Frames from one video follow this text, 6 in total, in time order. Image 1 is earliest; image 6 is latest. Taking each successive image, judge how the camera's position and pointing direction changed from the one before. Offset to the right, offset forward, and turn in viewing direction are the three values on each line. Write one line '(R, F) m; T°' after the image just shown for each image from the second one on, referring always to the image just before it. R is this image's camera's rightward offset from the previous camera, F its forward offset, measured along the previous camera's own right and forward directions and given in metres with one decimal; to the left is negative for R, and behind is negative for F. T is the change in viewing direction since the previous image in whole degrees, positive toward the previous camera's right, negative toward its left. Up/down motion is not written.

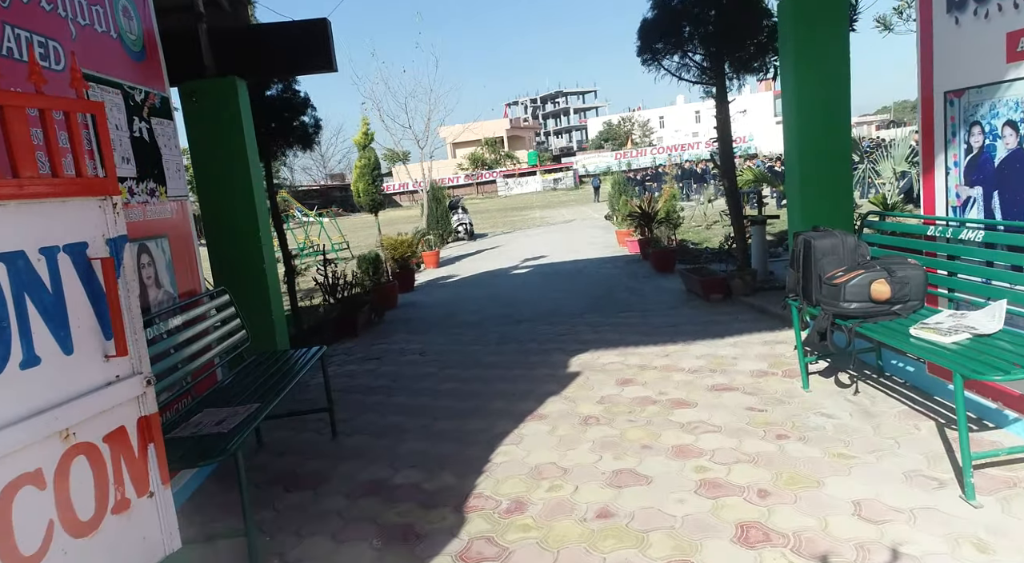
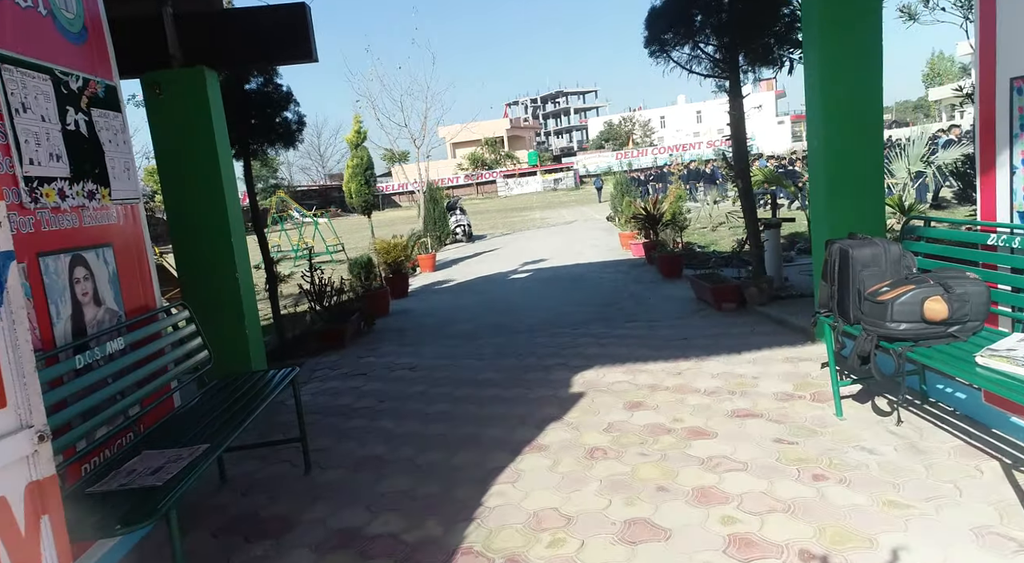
(0.0, +0.5) m; 0°
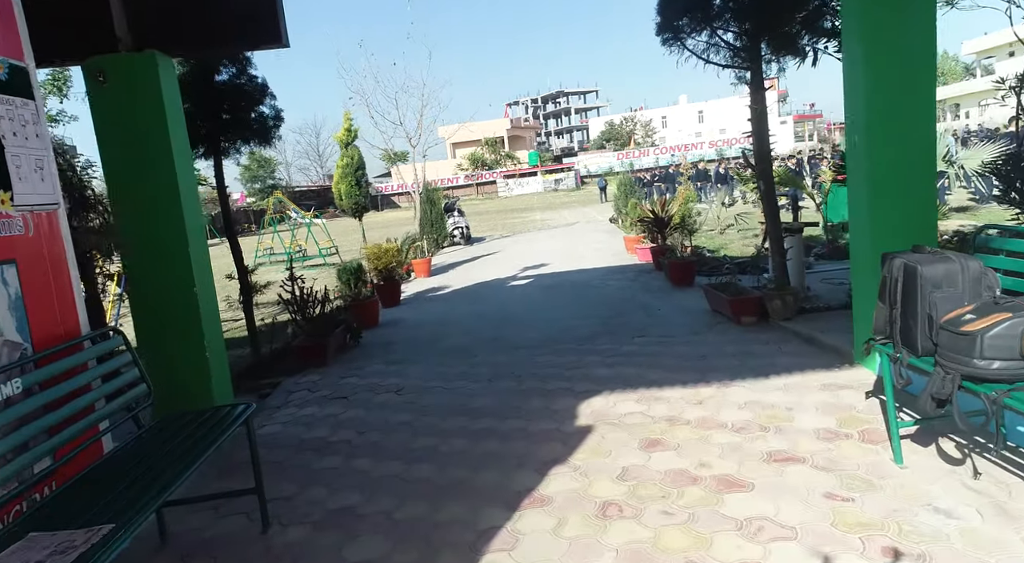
(0.0, +0.6) m; 0°
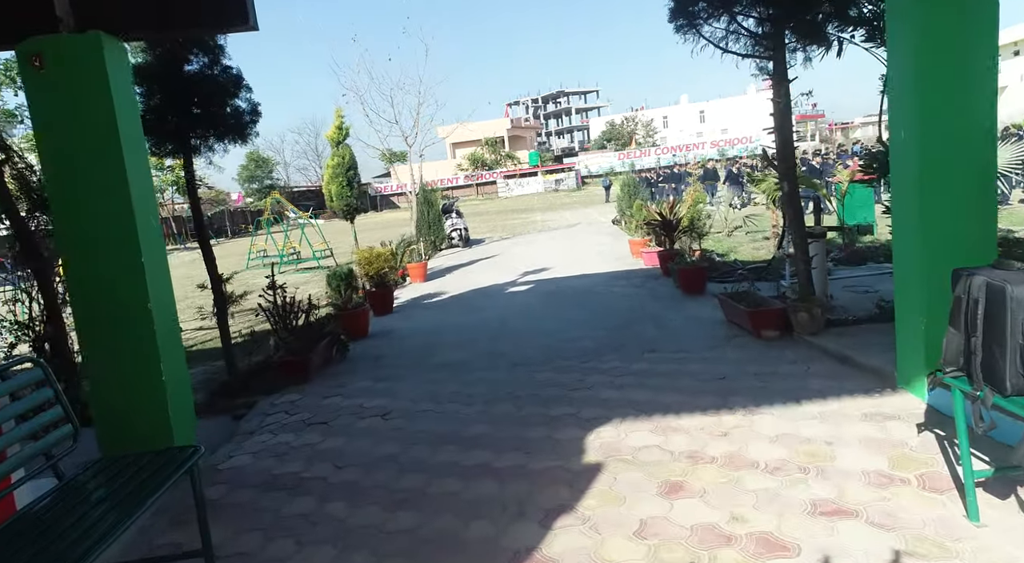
(0.0, +0.5) m; 0°
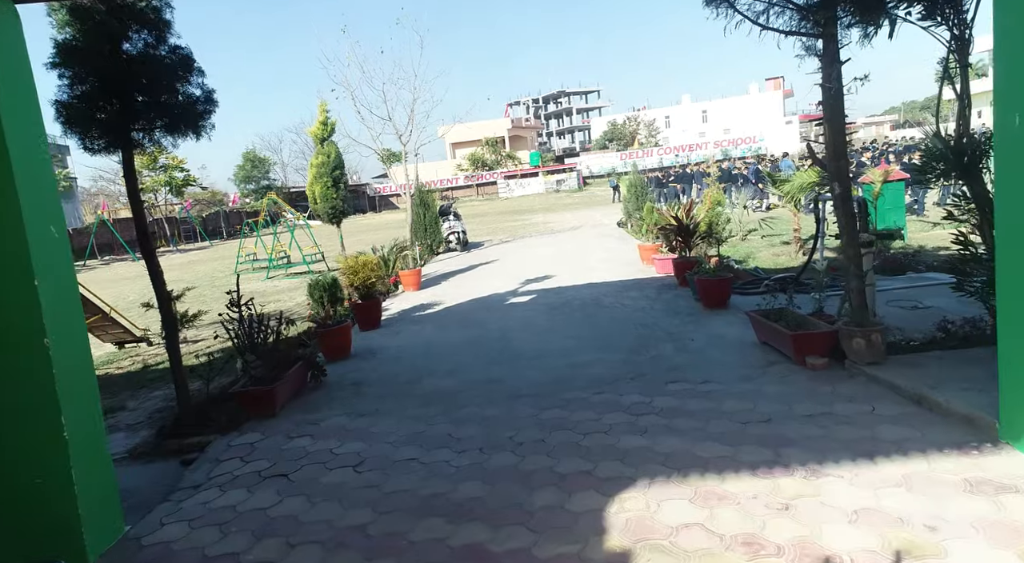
(0.0, +0.8) m; 0°
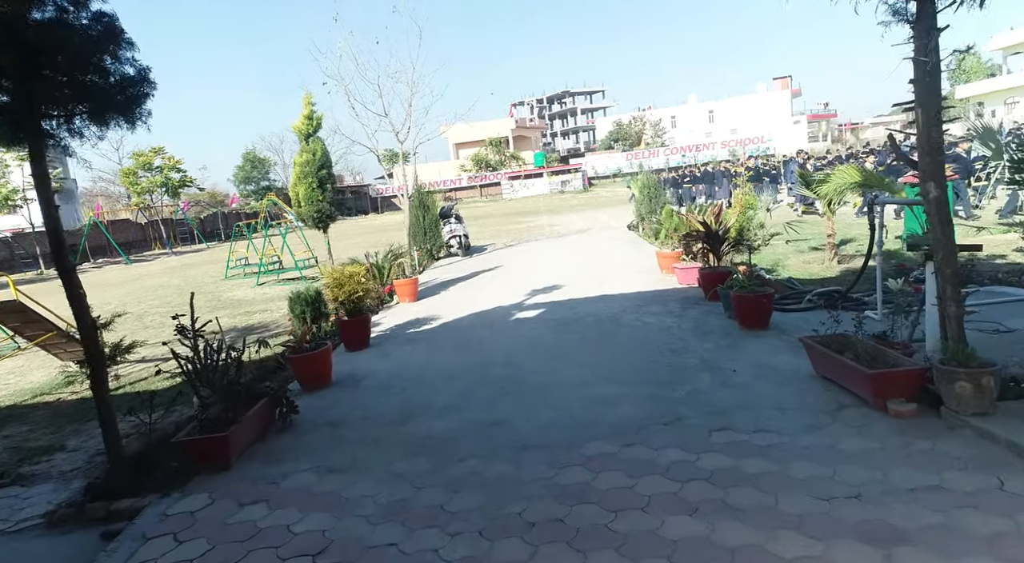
(0.0, +0.9) m; 0°
